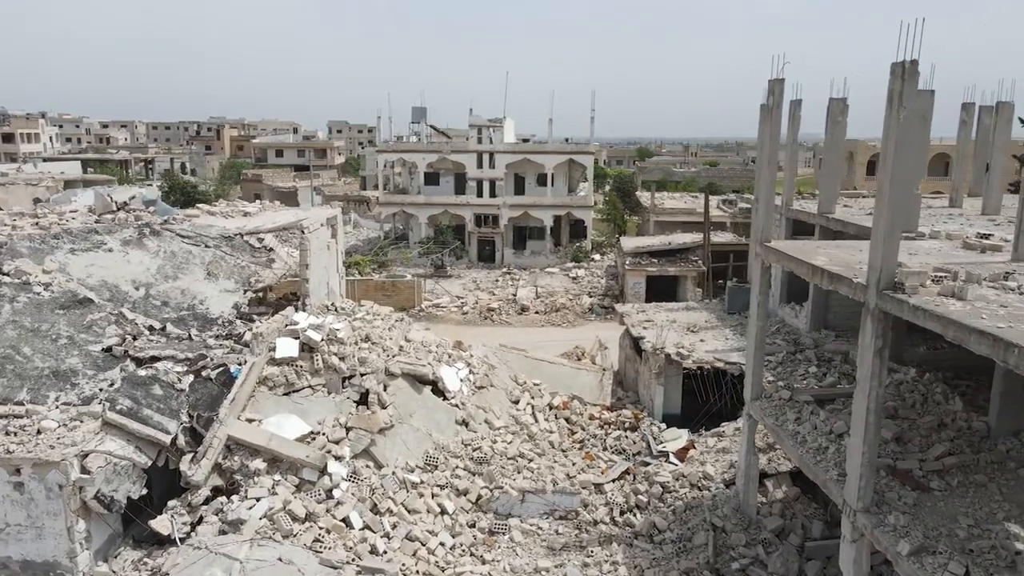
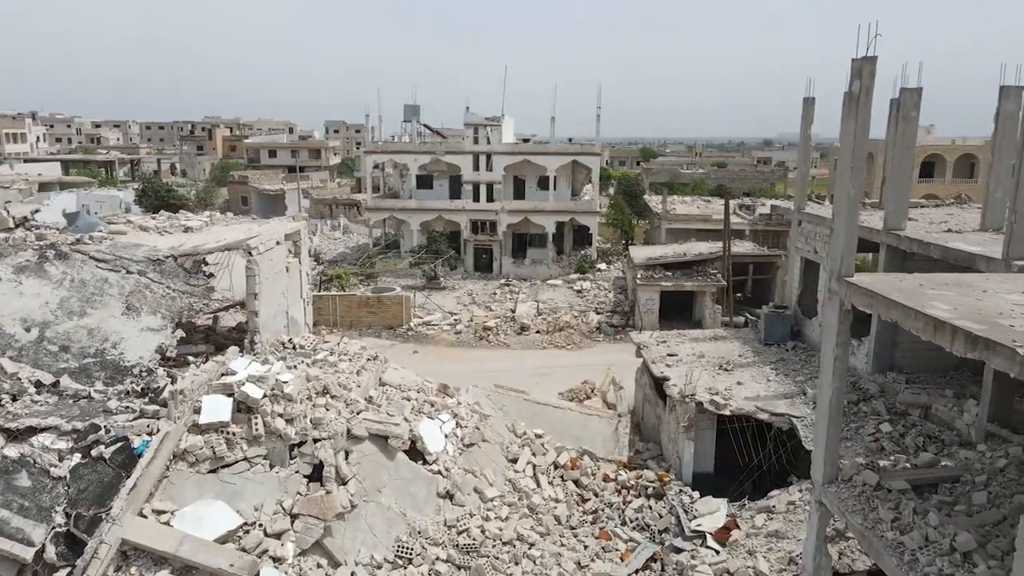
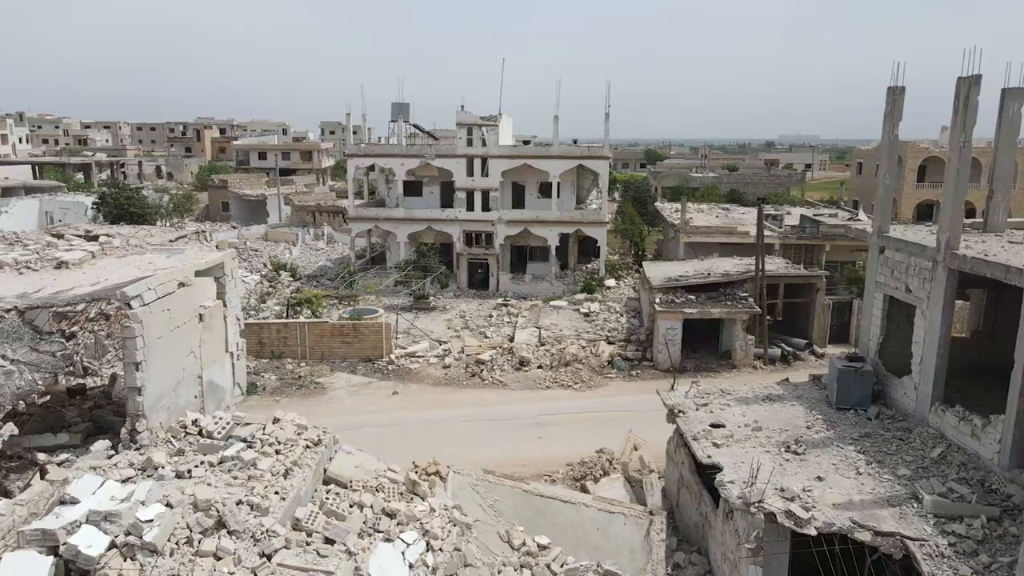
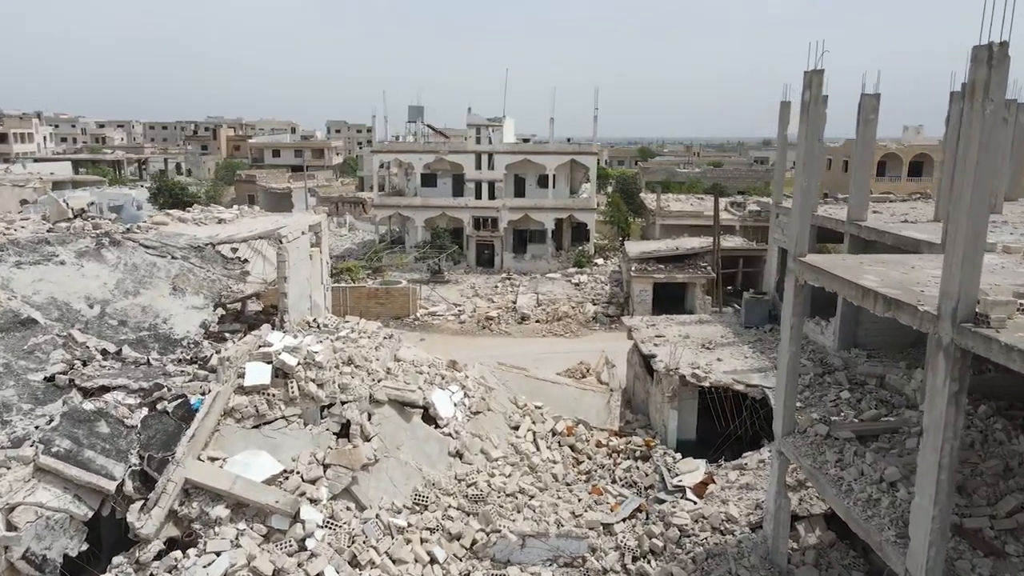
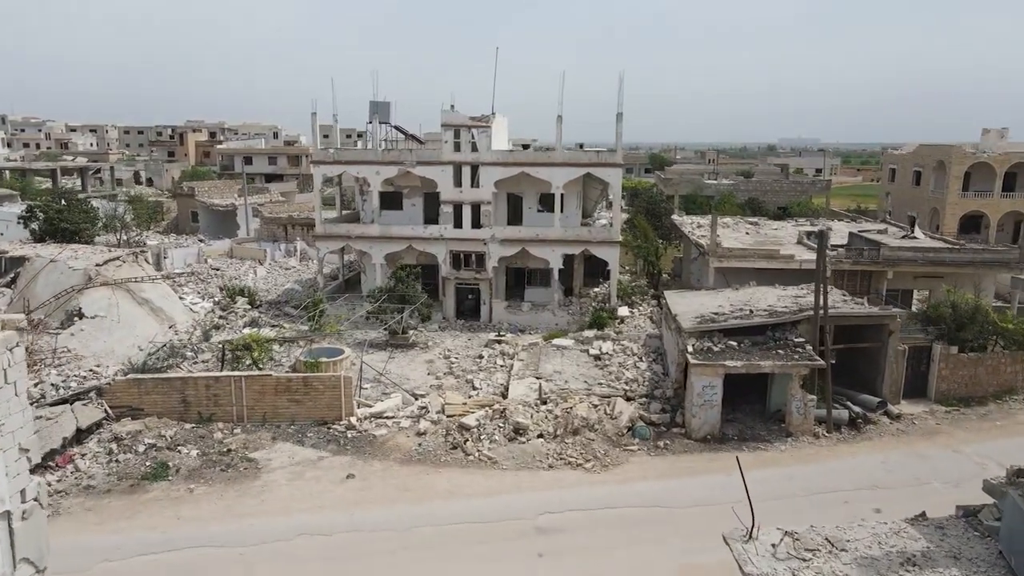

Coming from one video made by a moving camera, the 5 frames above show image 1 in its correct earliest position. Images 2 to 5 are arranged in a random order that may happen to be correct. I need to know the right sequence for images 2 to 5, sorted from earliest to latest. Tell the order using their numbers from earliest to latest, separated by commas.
4, 2, 3, 5
